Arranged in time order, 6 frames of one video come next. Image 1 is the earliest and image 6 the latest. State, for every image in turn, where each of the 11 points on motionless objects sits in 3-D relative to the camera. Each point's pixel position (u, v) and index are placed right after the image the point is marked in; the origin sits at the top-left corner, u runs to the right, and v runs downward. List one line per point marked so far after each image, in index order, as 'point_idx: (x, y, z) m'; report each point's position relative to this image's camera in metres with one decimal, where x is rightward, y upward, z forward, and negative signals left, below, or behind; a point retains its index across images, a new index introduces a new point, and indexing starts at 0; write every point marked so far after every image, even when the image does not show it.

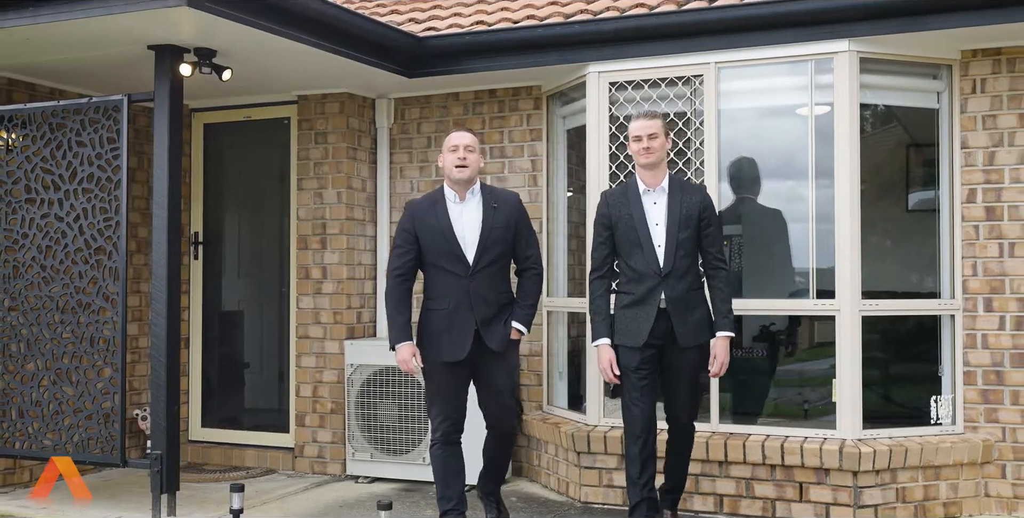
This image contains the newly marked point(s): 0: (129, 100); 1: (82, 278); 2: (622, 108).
0: (-2.0, +0.8, +5.1) m
1: (-2.3, -0.1, +5.4) m
2: (+0.6, +0.8, +5.5) m
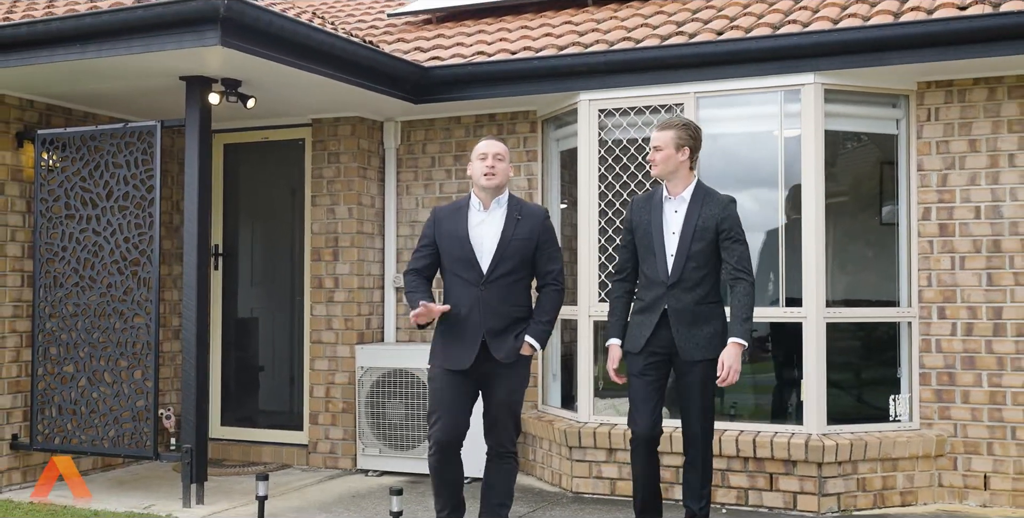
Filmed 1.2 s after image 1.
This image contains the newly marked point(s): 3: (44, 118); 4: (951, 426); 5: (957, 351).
0: (-2.0, +0.8, +5.6) m
1: (-2.3, -0.2, +5.9) m
2: (+0.6, +0.8, +6.0) m
3: (-2.9, +0.9, +6.2) m
4: (+2.4, -0.9, +5.5) m
5: (+2.5, -0.5, +5.5) m
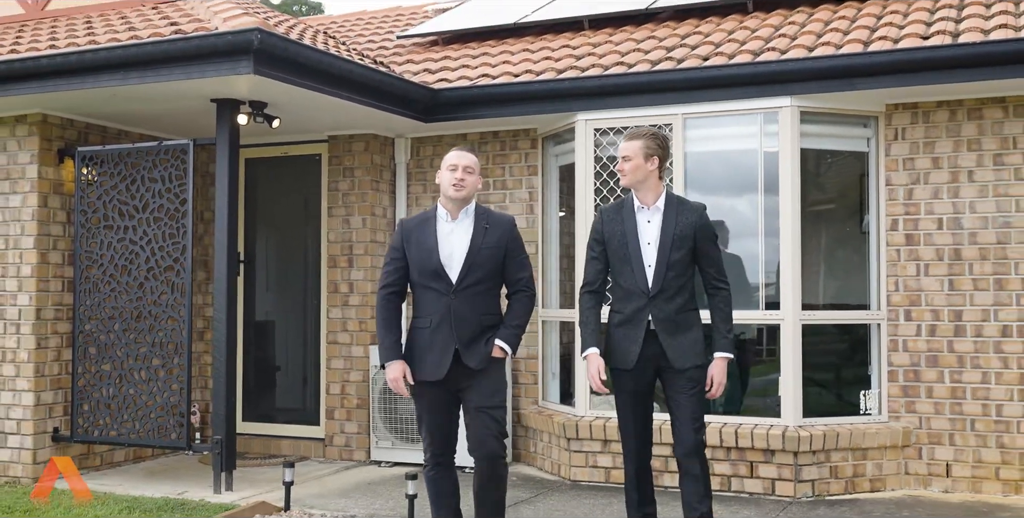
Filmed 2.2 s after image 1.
0: (-2.0, +0.7, +6.1) m
1: (-2.3, -0.2, +6.4) m
2: (+0.6, +0.7, +6.5) m
3: (-2.9, +0.8, +6.7) m
4: (+2.5, -1.0, +6.0) m
5: (+2.5, -0.6, +6.0) m
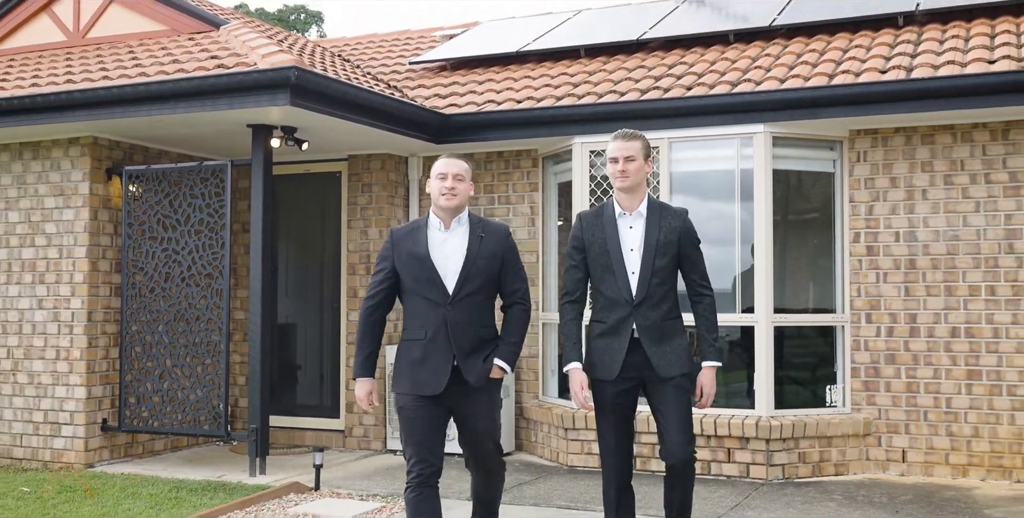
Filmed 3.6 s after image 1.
0: (-2.0, +0.7, +6.9) m
1: (-2.3, -0.3, +7.2) m
2: (+0.6, +0.7, +7.2) m
3: (-2.9, +0.8, +7.4) m
4: (+2.5, -1.0, +6.7) m
5: (+2.5, -0.6, +6.7) m
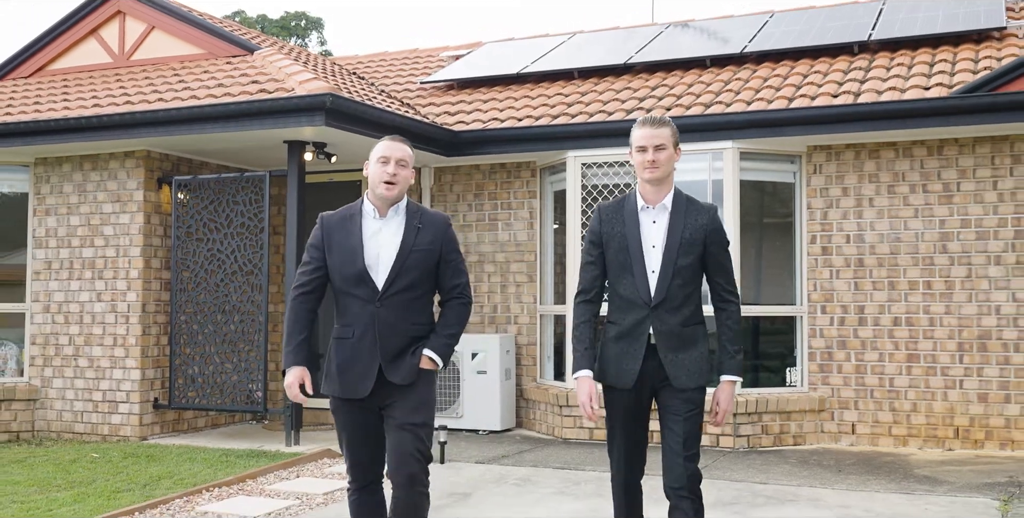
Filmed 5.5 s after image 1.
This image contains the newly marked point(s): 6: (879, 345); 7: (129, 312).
0: (-1.9, +0.7, +7.9) m
1: (-2.3, -0.3, +8.2) m
2: (+0.7, +0.7, +8.3) m
3: (-2.9, +0.8, +8.4) m
4: (+2.5, -1.0, +7.8) m
5: (+2.5, -0.6, +7.8) m
6: (+2.8, -0.7, +7.6) m
7: (-3.2, -0.4, +8.1) m
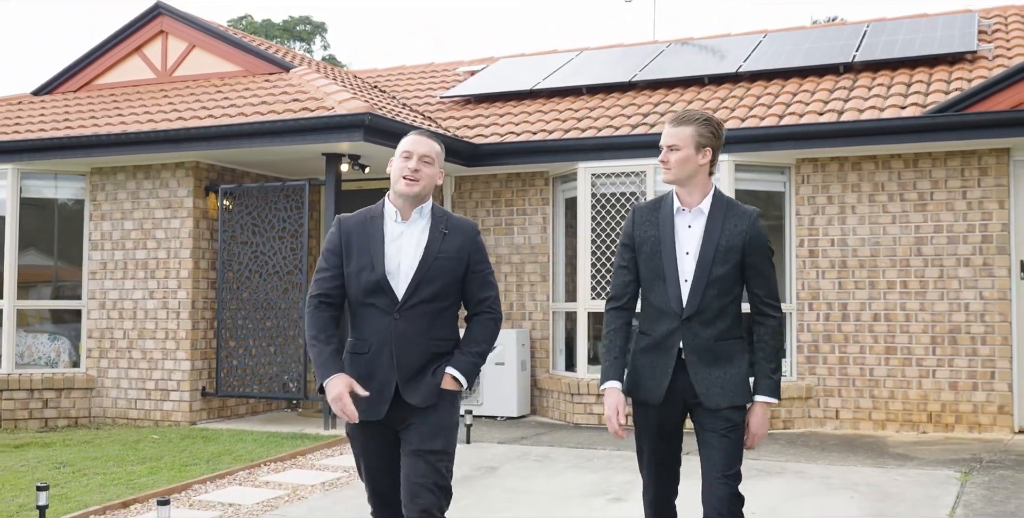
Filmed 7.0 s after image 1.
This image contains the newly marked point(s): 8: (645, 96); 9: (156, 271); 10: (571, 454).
0: (-1.8, +0.7, +8.7) m
1: (-2.1, -0.3, +9.0) m
2: (+0.8, +0.7, +9.1) m
3: (-2.7, +0.8, +9.2) m
4: (+2.6, -1.0, +8.6) m
5: (+2.7, -0.6, +8.6) m
6: (+3.0, -0.7, +8.4) m
7: (-3.0, -0.5, +8.9) m
8: (+1.3, +1.6, +9.9) m
9: (-3.3, -0.1, +9.1) m
10: (+0.4, -1.5, +7.4) m
